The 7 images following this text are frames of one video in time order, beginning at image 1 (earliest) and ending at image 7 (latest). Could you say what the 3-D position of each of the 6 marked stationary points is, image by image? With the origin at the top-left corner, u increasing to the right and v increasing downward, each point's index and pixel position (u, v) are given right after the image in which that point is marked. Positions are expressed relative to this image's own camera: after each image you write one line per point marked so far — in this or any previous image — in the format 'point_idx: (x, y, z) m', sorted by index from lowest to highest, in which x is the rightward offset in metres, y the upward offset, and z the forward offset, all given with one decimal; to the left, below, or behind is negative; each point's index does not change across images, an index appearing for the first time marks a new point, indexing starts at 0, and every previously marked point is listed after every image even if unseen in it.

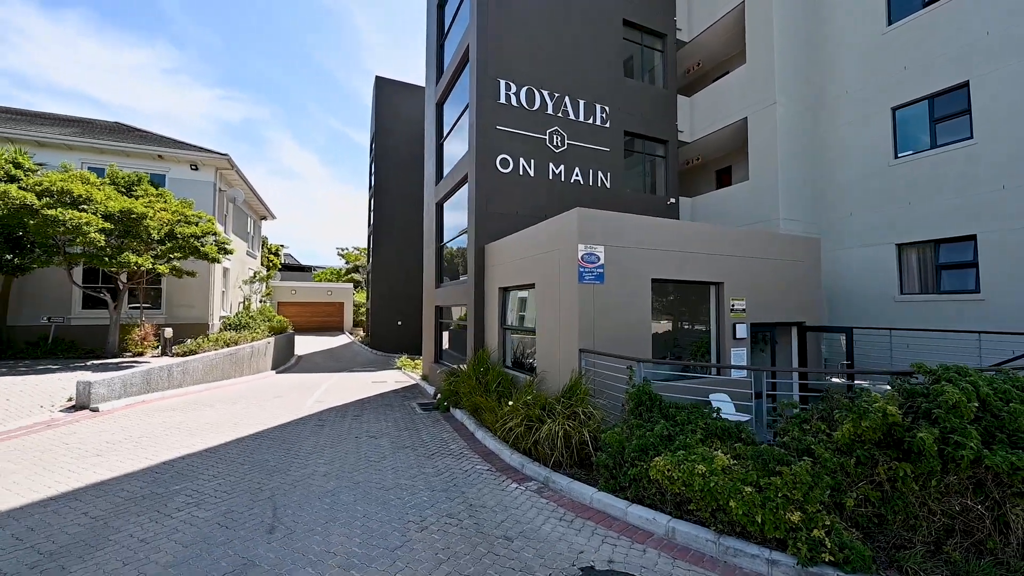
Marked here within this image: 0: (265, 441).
0: (-4.1, -2.5, +6.9) m
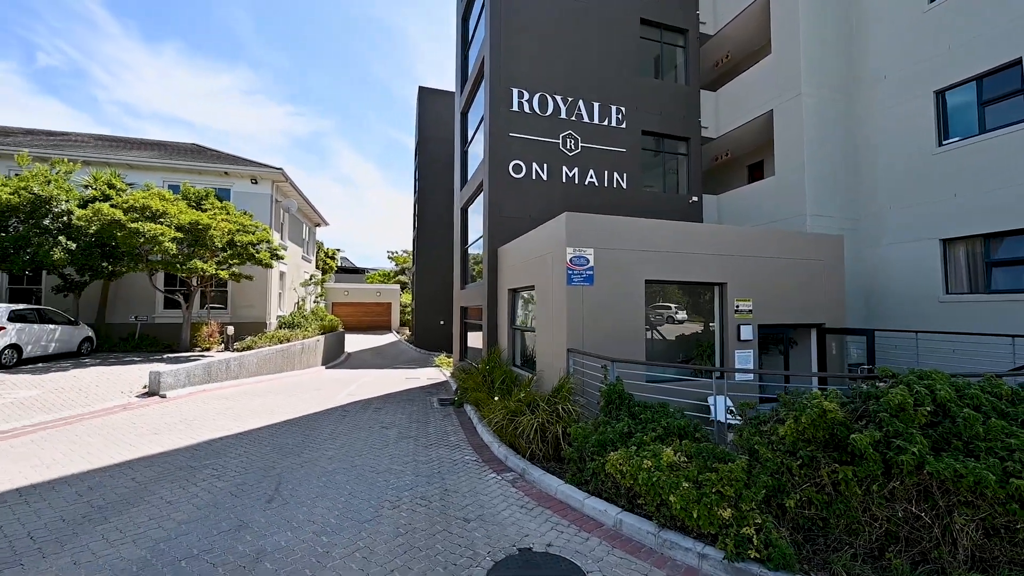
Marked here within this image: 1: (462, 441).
0: (-4.1, -2.6, +7.8) m
1: (-0.8, -2.5, +6.7) m
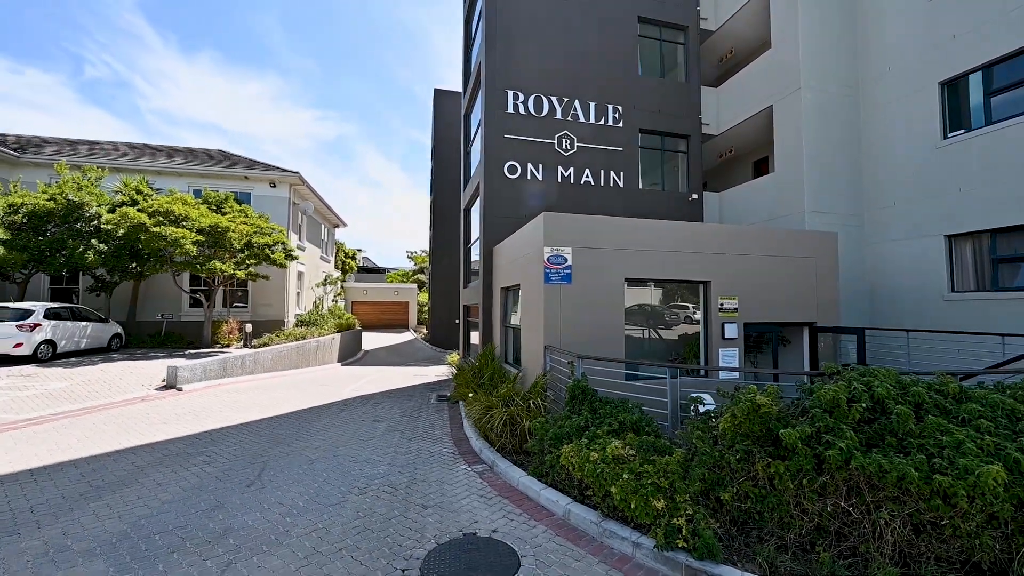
0: (-4.4, -2.6, +8.2) m
1: (-1.1, -2.4, +6.9) m
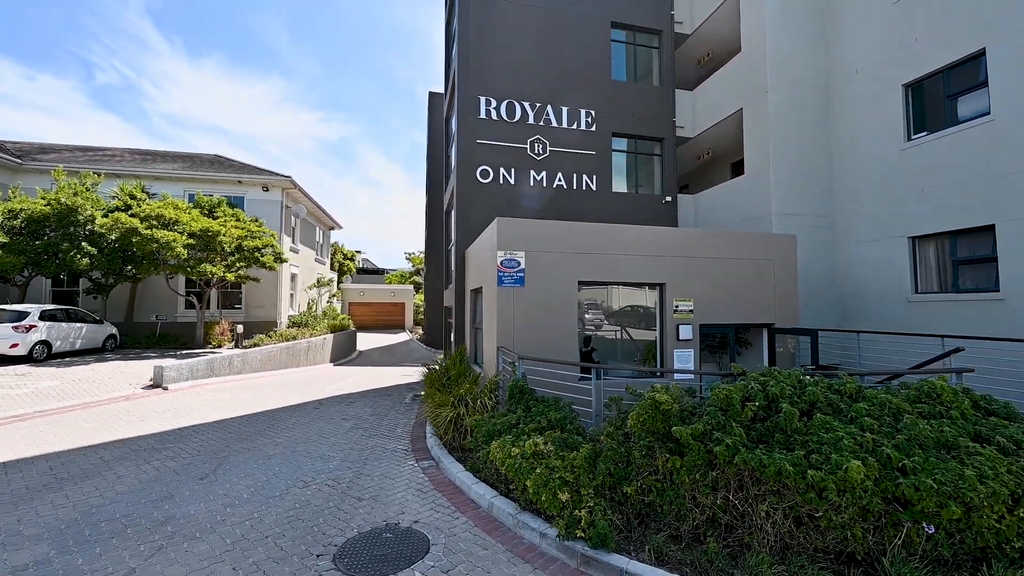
0: (-5.1, -2.6, +8.5) m
1: (-1.8, -2.5, +7.1) m
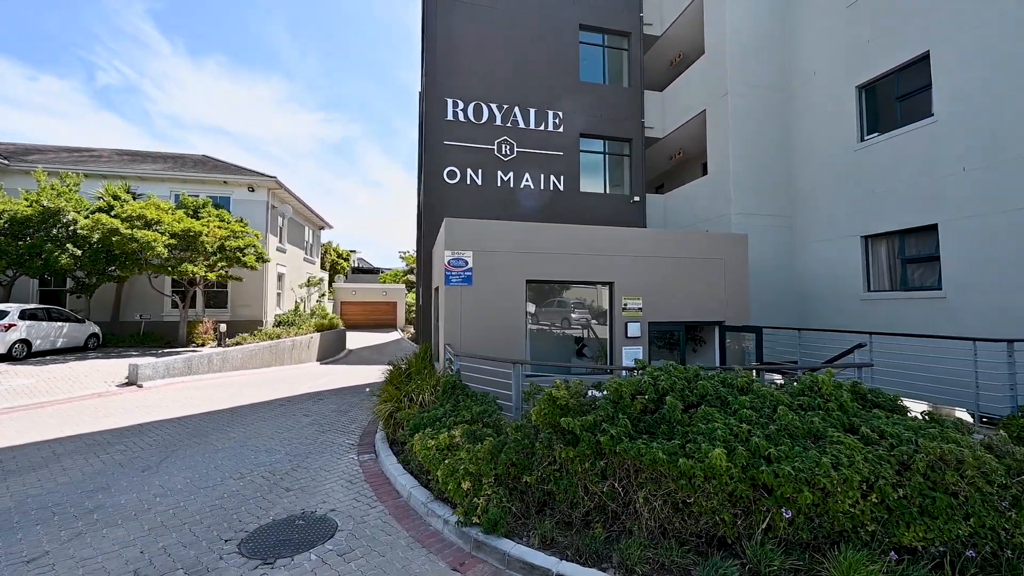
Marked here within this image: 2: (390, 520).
0: (-6.0, -2.6, +8.7) m
1: (-2.7, -2.5, +7.3) m
2: (-1.2, -2.3, +4.1) m
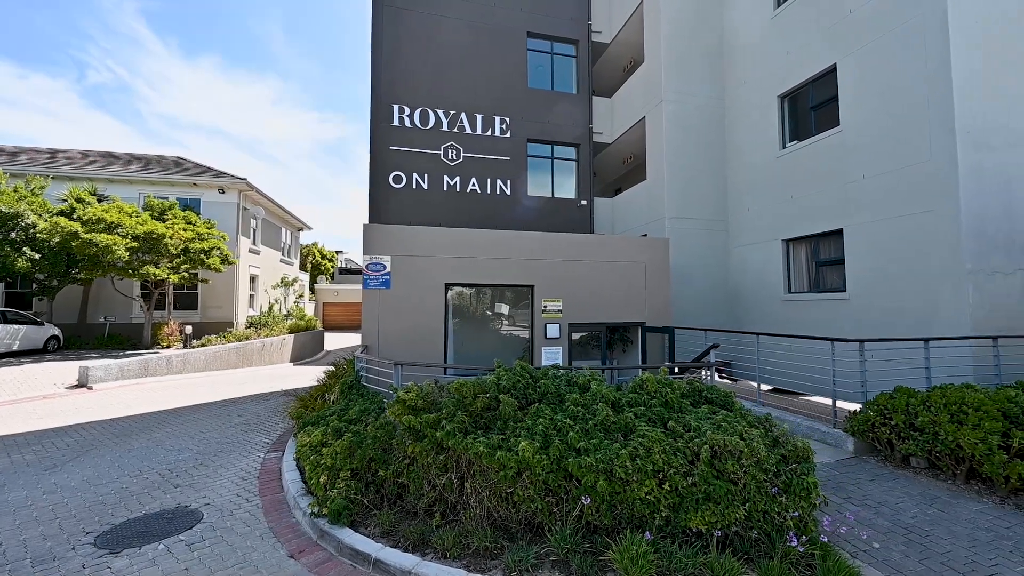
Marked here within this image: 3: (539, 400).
0: (-7.4, -2.7, +8.9) m
1: (-4.2, -2.5, +7.5) m
2: (-2.6, -2.3, +4.3) m
3: (+0.3, -1.1, +4.1) m
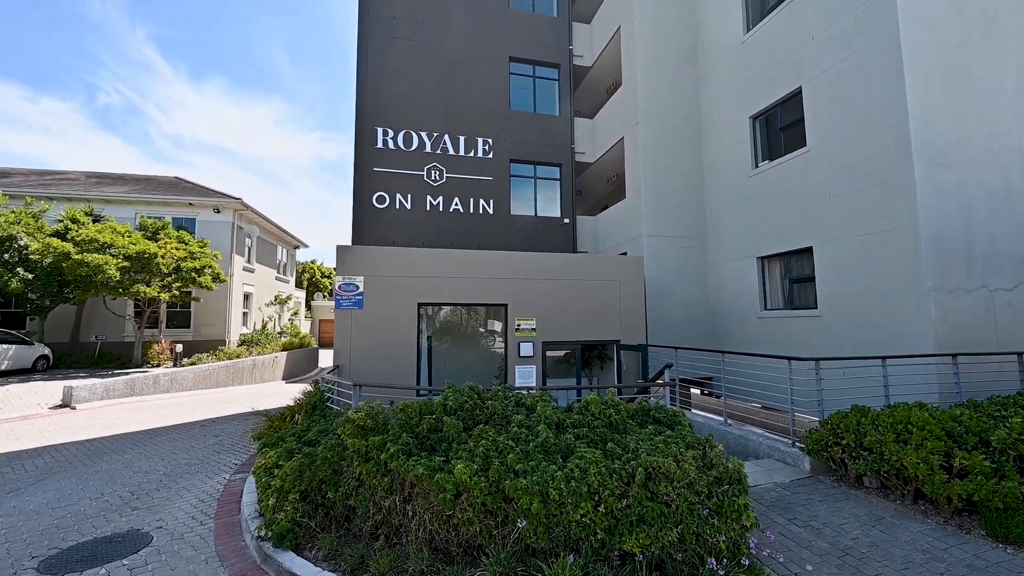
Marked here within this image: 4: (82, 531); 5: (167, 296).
0: (-7.9, -3.1, +8.9) m
1: (-4.7, -2.9, +7.5) m
2: (-3.1, -2.6, +4.3) m
3: (-0.3, -1.3, +4.1) m
4: (-4.6, -2.6, +4.4) m
5: (-14.0, -0.3, +17.0) m
